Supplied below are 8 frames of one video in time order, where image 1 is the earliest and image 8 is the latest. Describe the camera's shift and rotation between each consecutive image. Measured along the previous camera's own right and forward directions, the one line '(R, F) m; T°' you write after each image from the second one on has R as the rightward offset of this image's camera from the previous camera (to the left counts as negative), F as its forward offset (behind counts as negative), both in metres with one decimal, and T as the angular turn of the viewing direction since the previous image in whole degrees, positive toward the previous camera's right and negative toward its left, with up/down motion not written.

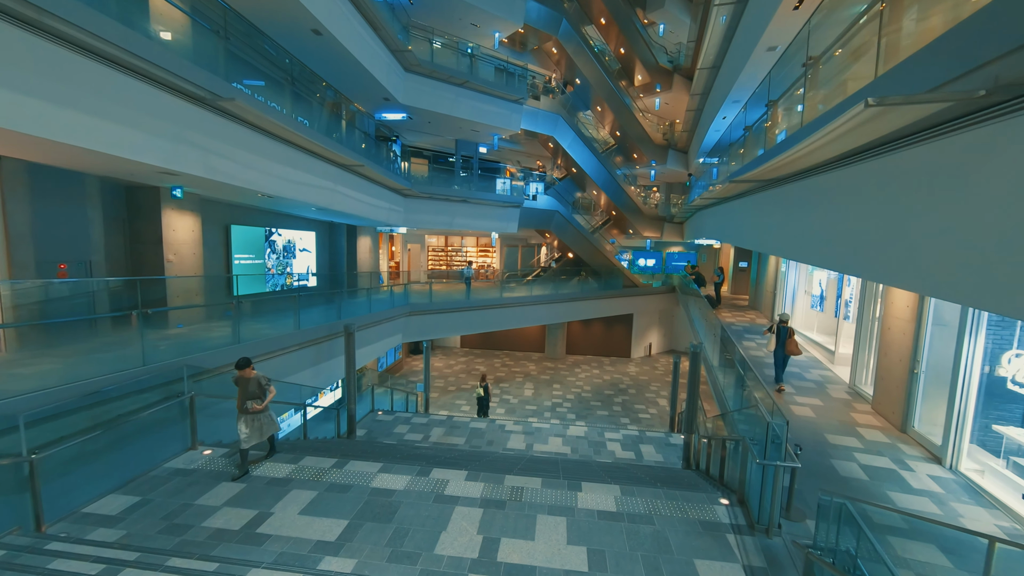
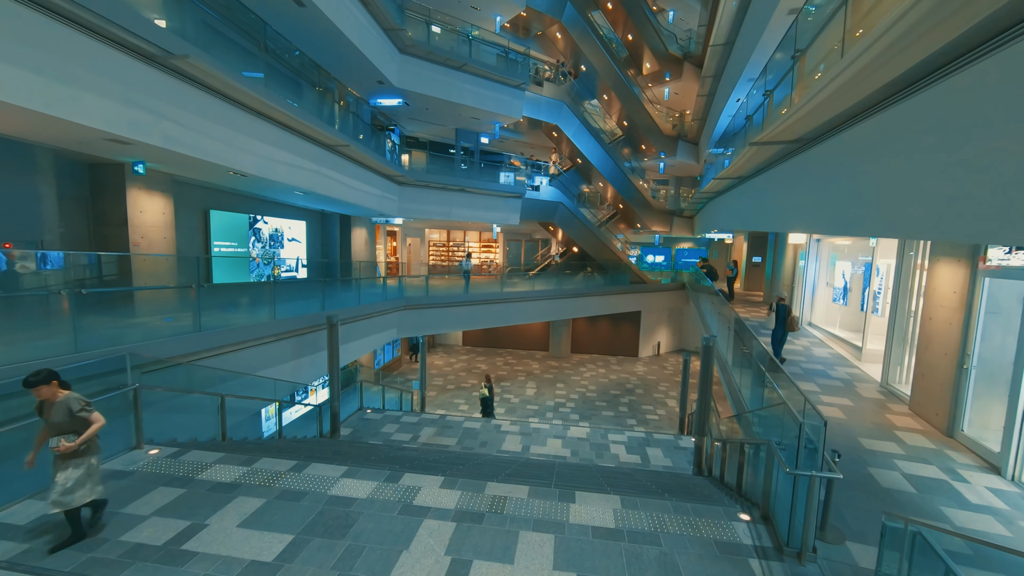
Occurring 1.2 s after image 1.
(+0.2, +0.6) m; -1°
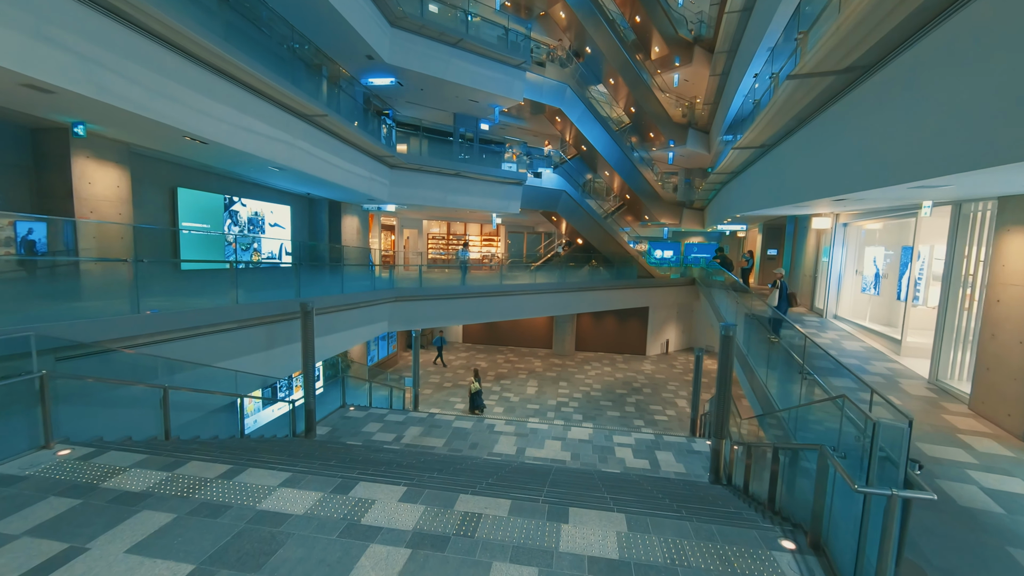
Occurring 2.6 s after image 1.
(+0.2, +0.7) m; -1°
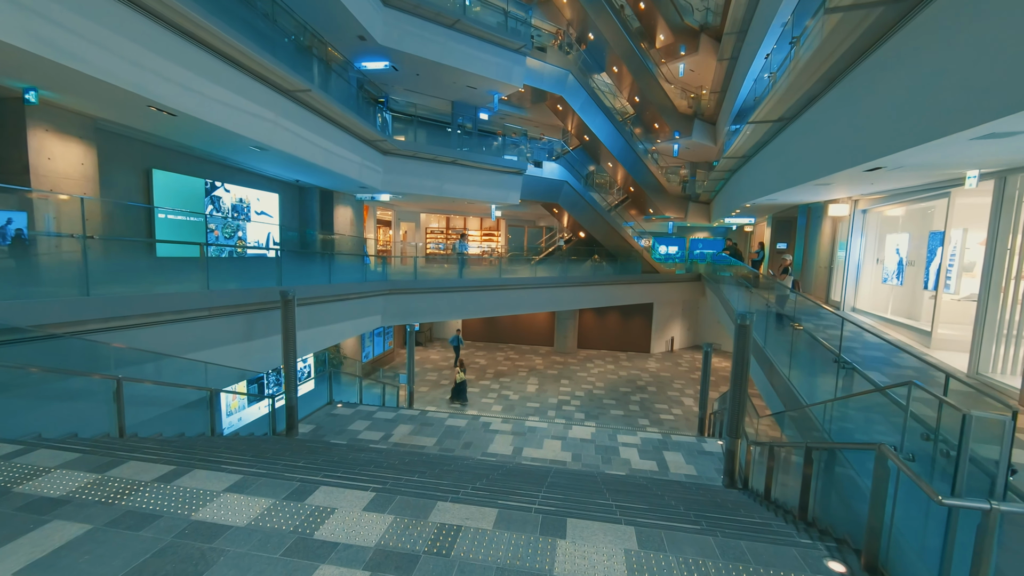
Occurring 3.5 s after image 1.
(+0.1, +0.5) m; 0°
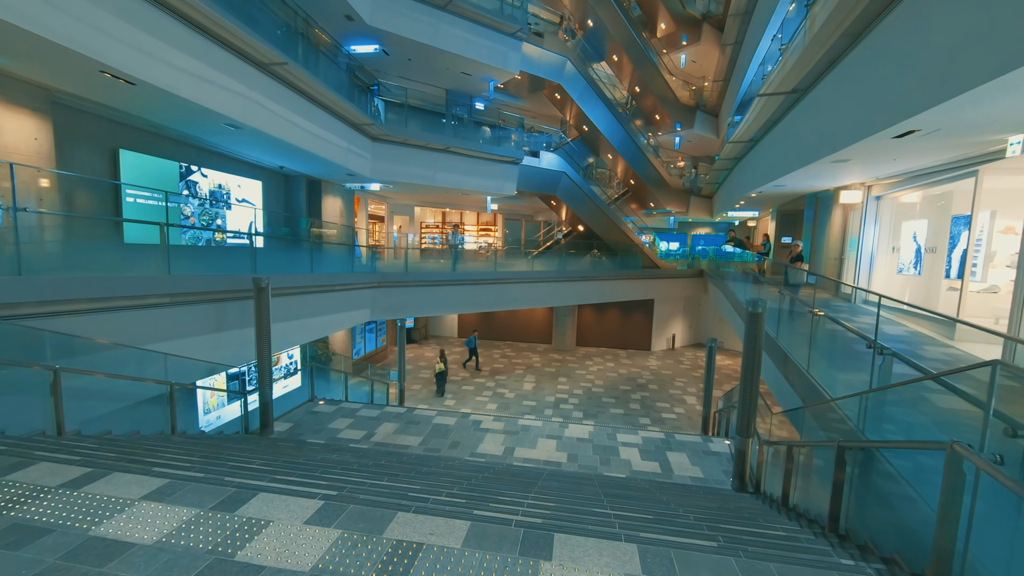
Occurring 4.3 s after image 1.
(+0.1, +0.4) m; 0°
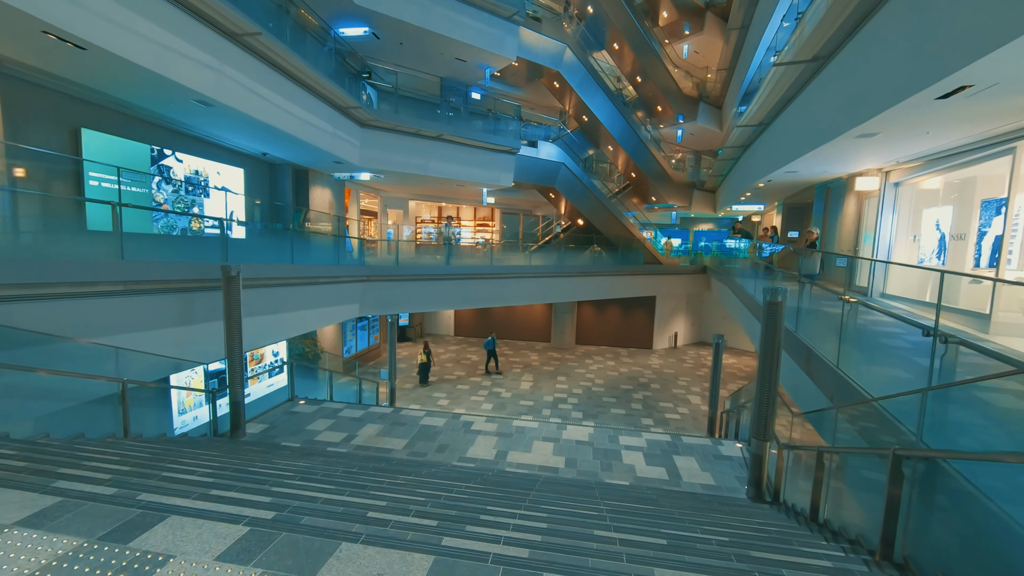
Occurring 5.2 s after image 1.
(+0.1, +0.4) m; 0°
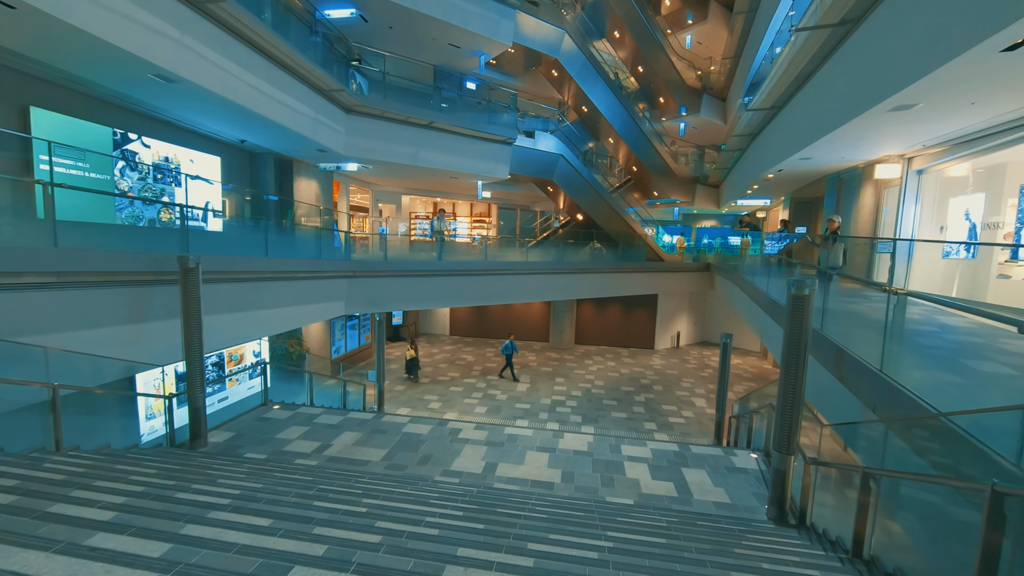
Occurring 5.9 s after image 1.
(+0.1, +0.5) m; 0°
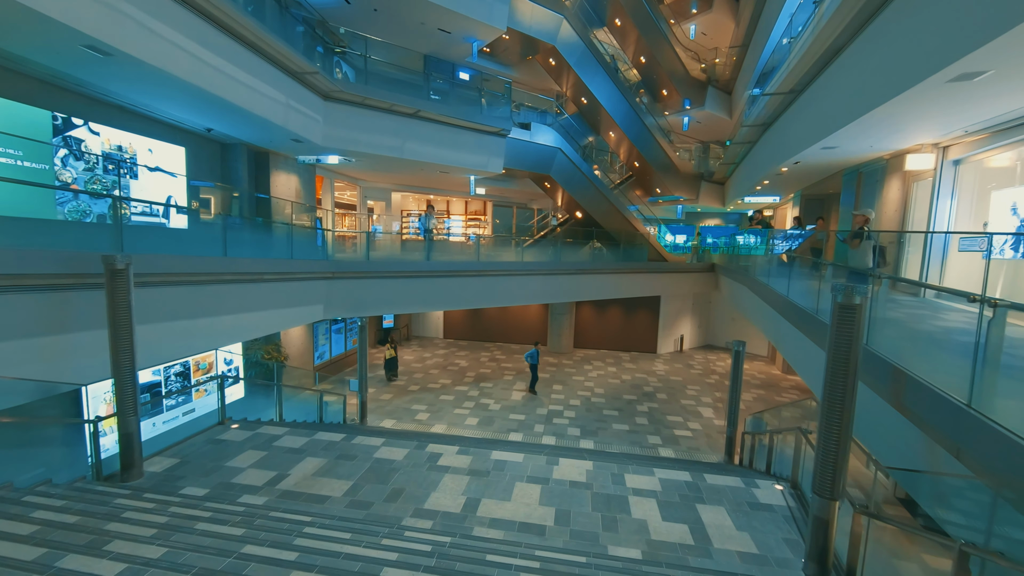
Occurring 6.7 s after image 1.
(+0.1, +0.7) m; 0°
